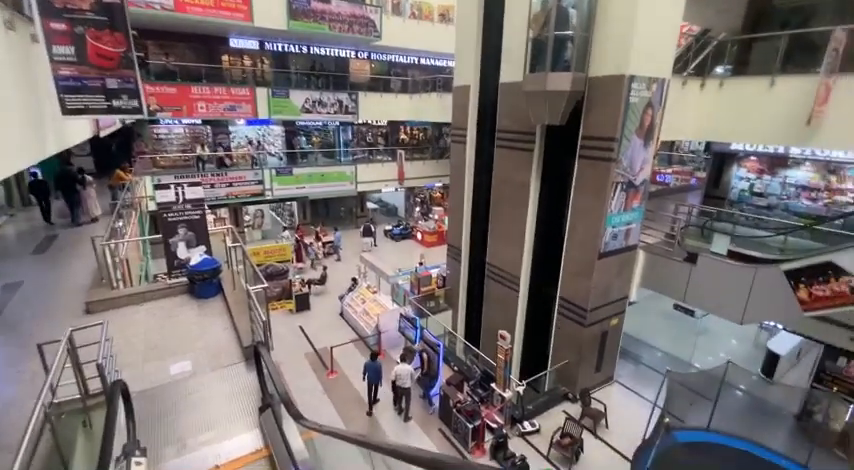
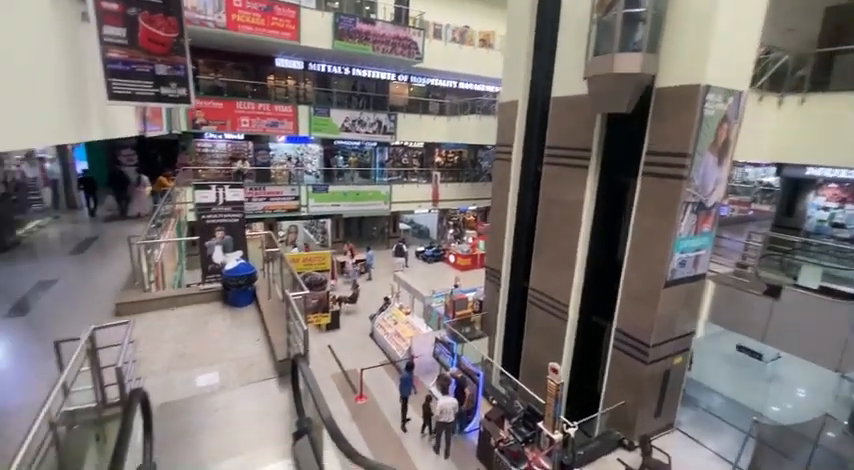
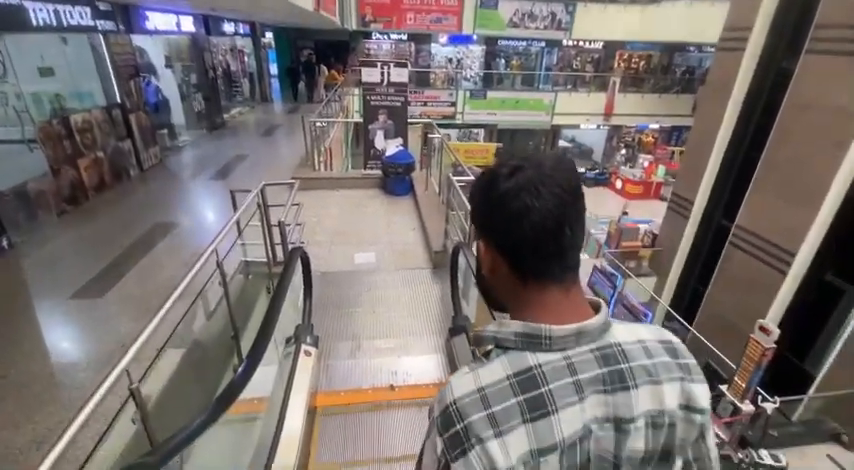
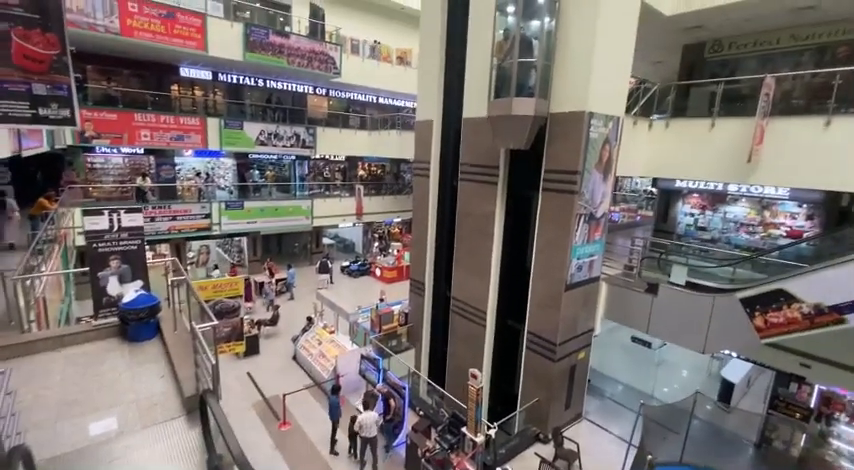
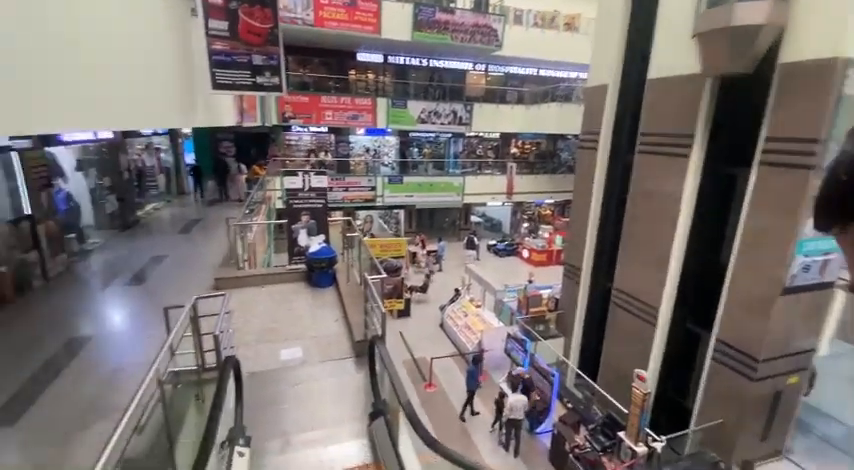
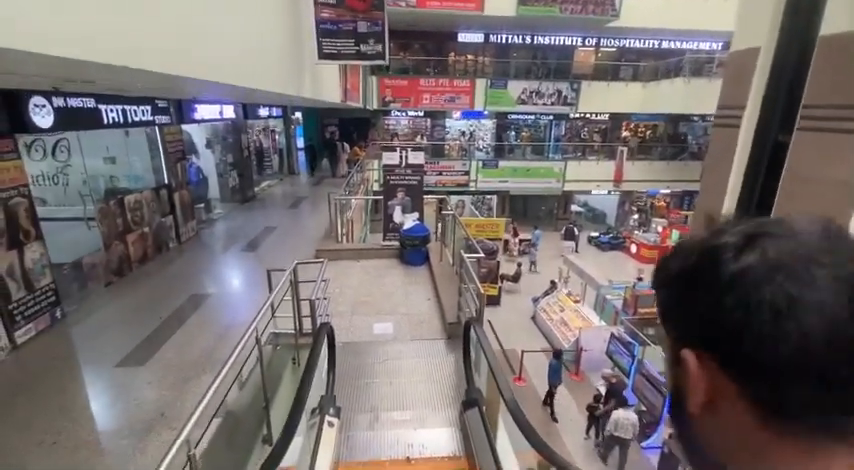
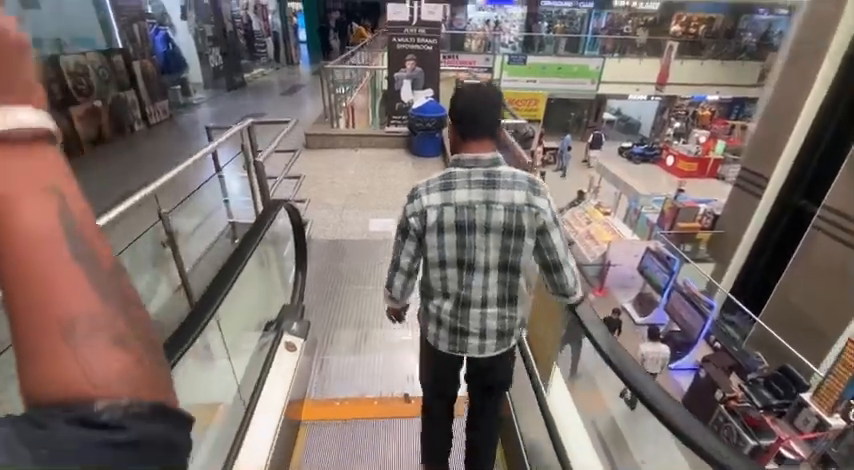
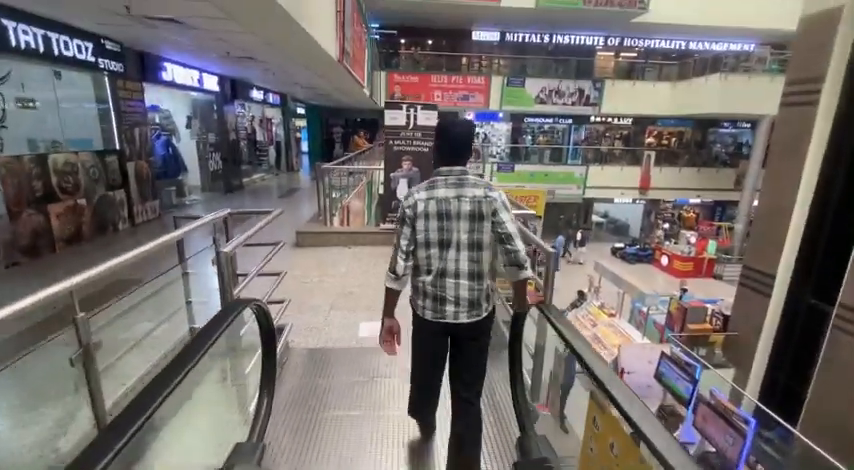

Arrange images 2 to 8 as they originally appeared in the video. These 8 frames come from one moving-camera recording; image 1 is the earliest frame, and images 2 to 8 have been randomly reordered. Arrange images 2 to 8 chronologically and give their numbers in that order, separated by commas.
4, 2, 5, 6, 3, 7, 8
